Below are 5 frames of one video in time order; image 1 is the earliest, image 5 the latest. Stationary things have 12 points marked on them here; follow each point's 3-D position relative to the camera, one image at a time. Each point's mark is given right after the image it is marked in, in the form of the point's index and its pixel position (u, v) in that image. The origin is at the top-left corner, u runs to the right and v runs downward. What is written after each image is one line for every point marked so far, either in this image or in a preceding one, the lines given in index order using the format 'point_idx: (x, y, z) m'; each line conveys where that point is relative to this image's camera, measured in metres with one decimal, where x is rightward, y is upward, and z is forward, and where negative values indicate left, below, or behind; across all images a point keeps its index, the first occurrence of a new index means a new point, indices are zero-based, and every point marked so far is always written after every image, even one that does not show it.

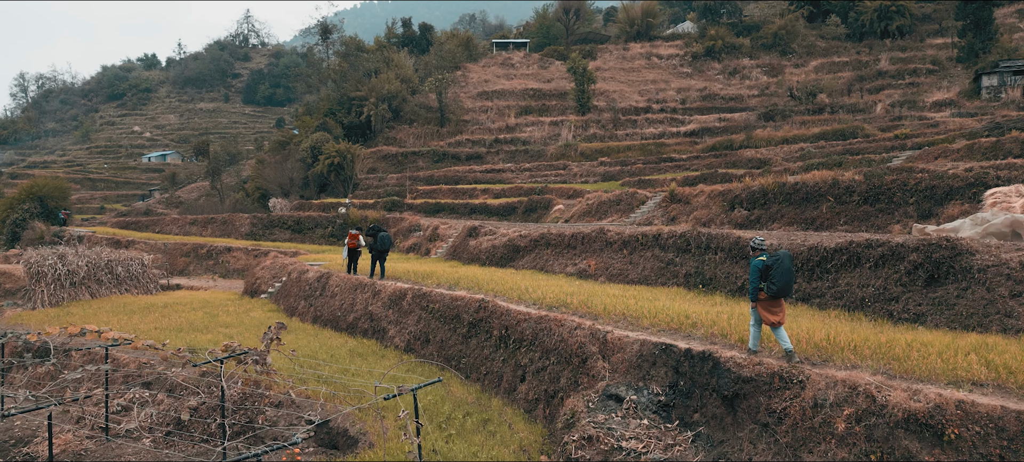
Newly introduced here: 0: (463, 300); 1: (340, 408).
0: (-0.7, -1.0, +10.4) m
1: (-2.0, -2.1, +8.5) m
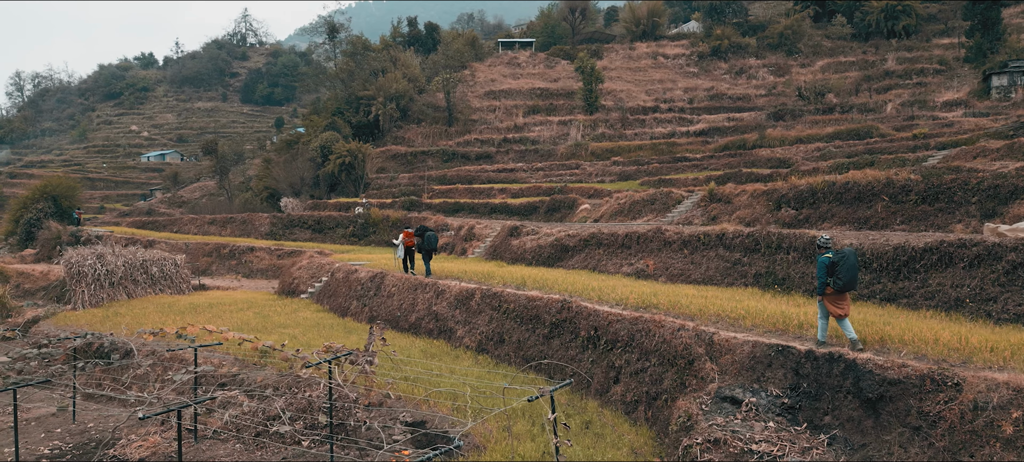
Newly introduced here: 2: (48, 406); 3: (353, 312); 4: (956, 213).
0: (+0.5, -1.0, +10.3) m
1: (-0.9, -2.1, +8.3) m
2: (-6.9, -2.7, +10.8) m
3: (-3.2, -1.6, +14.5) m
4: (+8.5, +0.4, +13.8) m
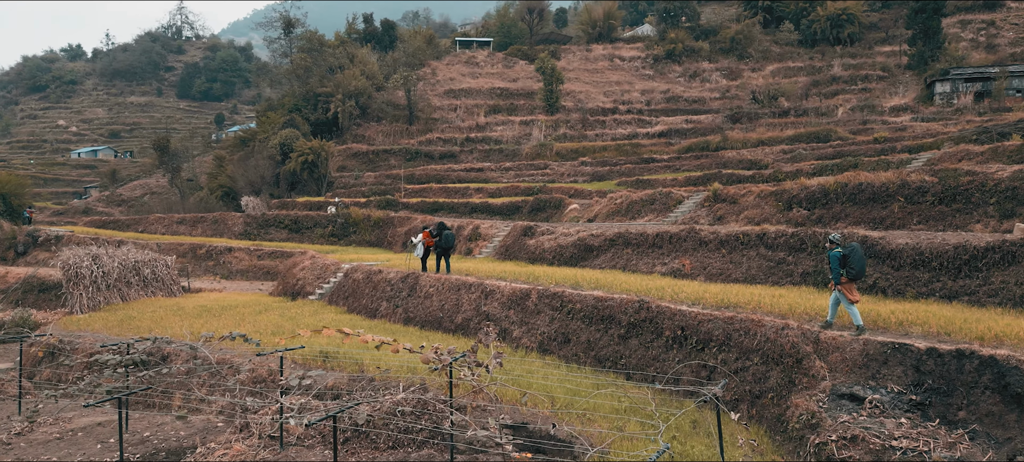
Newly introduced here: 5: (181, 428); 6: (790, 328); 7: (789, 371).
0: (+1.5, -1.0, +10.2) m
1: (+0.3, -2.0, +8.2) m
2: (-6.0, -2.6, +10.2) m
3: (-2.5, -1.6, +14.2) m
4: (+9.2, +0.4, +14.4) m
5: (-4.4, -2.6, +9.7) m
6: (+3.1, -1.1, +8.1) m
7: (+3.0, -1.5, +7.8) m
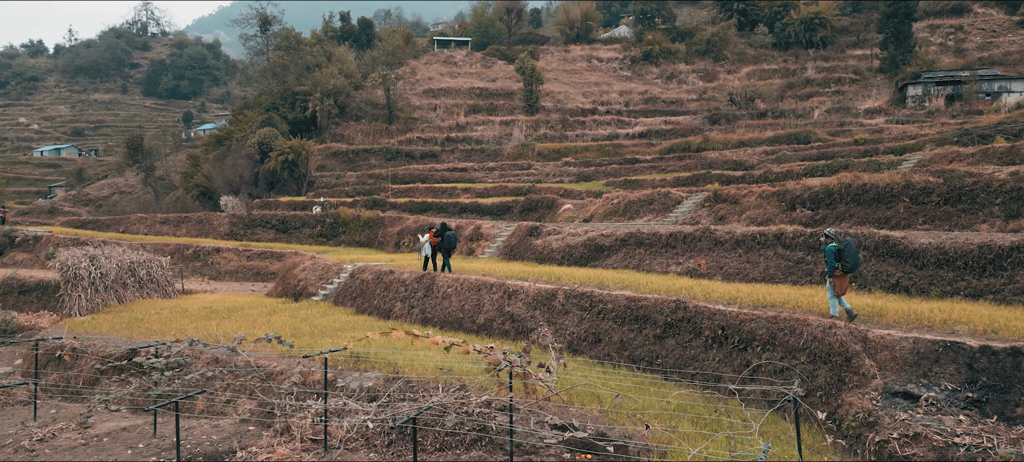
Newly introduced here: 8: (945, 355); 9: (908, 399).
0: (+1.9, -1.0, +10.2) m
1: (+0.8, -2.0, +8.2) m
2: (-5.5, -2.6, +10.0) m
3: (-2.2, -1.6, +14.0) m
4: (+9.5, +0.4, +14.7) m
5: (-3.9, -2.6, +9.5) m
6: (+3.7, -1.1, +8.2) m
7: (+3.6, -1.5, +7.9) m
8: (+4.4, -1.3, +7.4) m
9: (+4.0, -1.7, +7.3) m
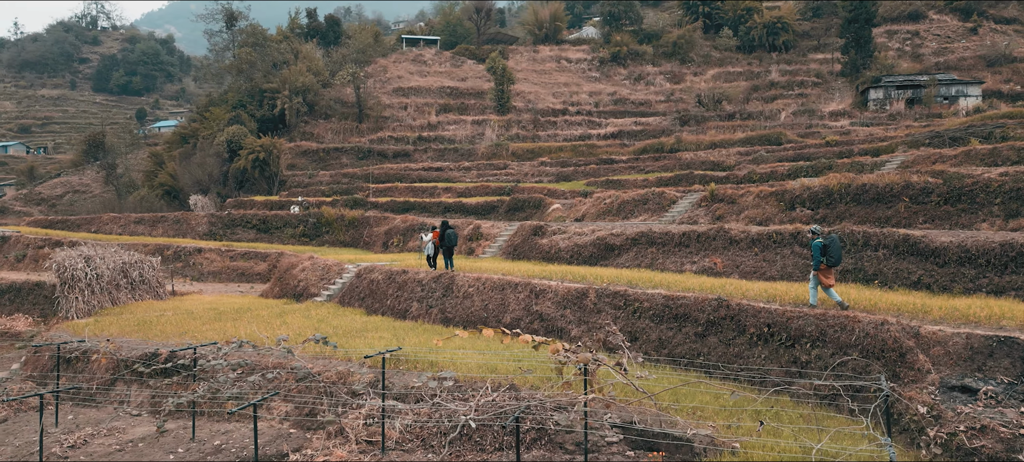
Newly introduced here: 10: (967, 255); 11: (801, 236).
0: (+2.5, -1.0, +10.3) m
1: (+1.5, -2.0, +8.2) m
2: (-4.9, -2.6, +9.6) m
3: (-1.8, -1.6, +13.9) m
4: (+9.8, +0.4, +15.2) m
5: (-3.3, -2.6, +9.2) m
6: (+4.3, -1.1, +8.4) m
7: (+4.3, -1.5, +8.1) m
8: (+5.2, -1.3, +7.6) m
9: (+4.7, -1.7, +7.5) m
10: (+7.0, -0.4, +11.1) m
11: (+5.4, -0.1, +13.5) m
